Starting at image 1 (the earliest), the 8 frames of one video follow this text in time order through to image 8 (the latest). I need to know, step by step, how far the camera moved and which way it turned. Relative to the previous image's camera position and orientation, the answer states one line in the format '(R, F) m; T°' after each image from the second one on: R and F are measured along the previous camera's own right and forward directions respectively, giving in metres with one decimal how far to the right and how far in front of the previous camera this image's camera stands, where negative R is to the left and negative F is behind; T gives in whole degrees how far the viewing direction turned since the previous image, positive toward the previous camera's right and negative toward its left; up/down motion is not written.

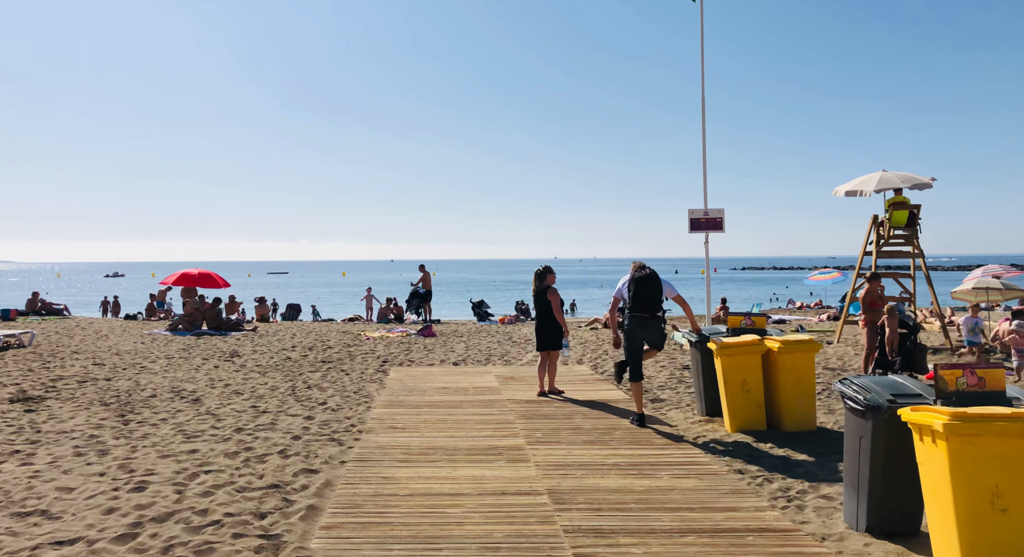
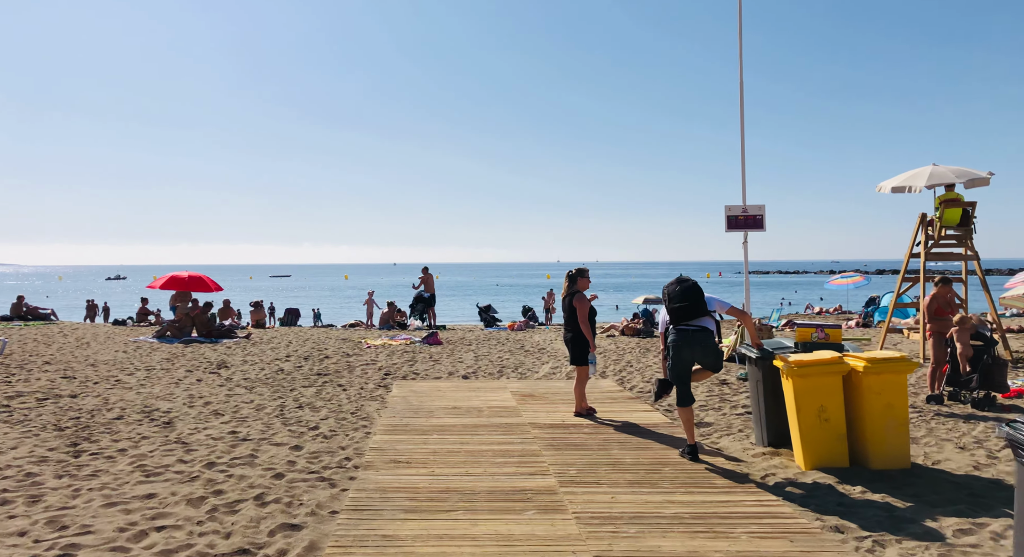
(-0.2, +1.1) m; 0°
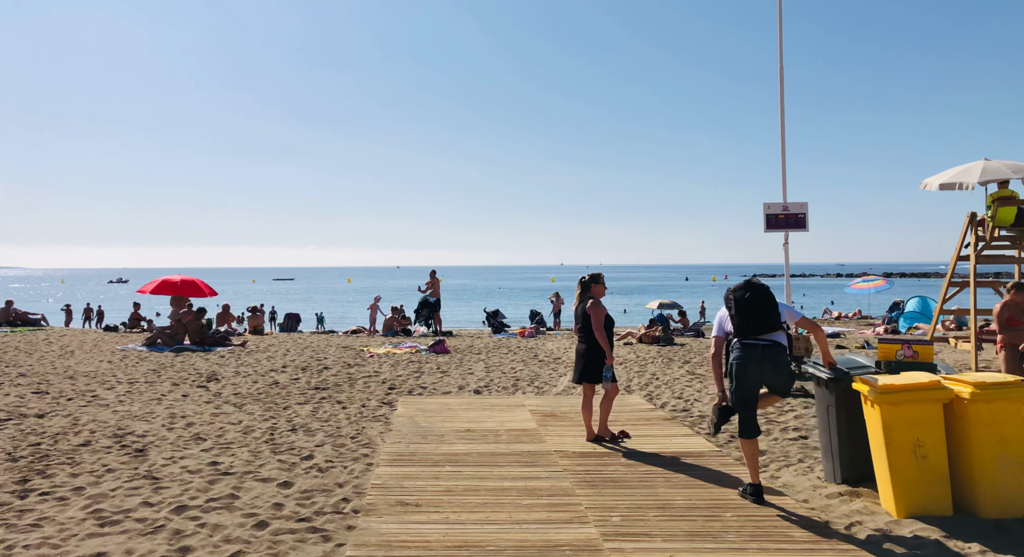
(-0.2, +0.9) m; 0°
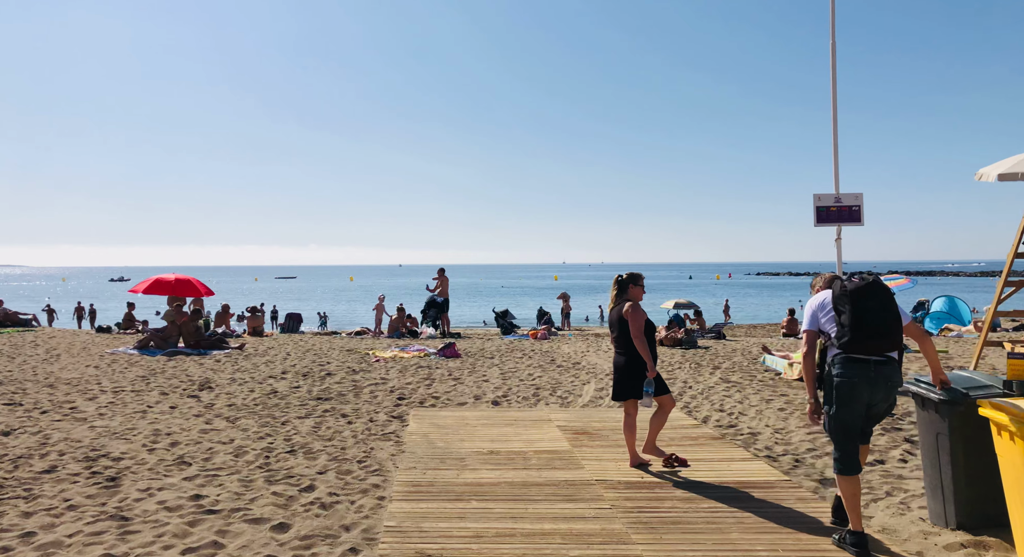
(-0.2, +0.9) m; 0°
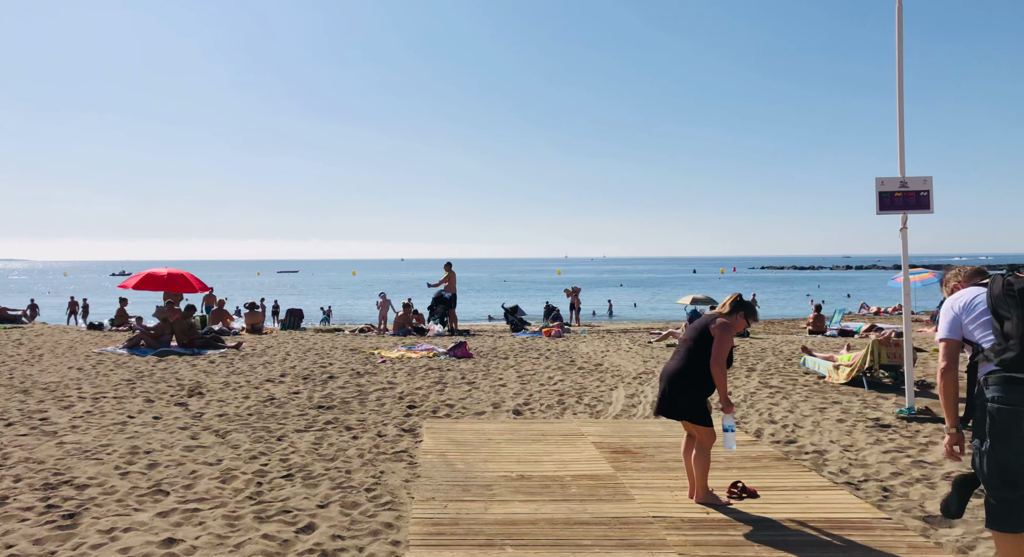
(-0.2, +0.9) m; 0°
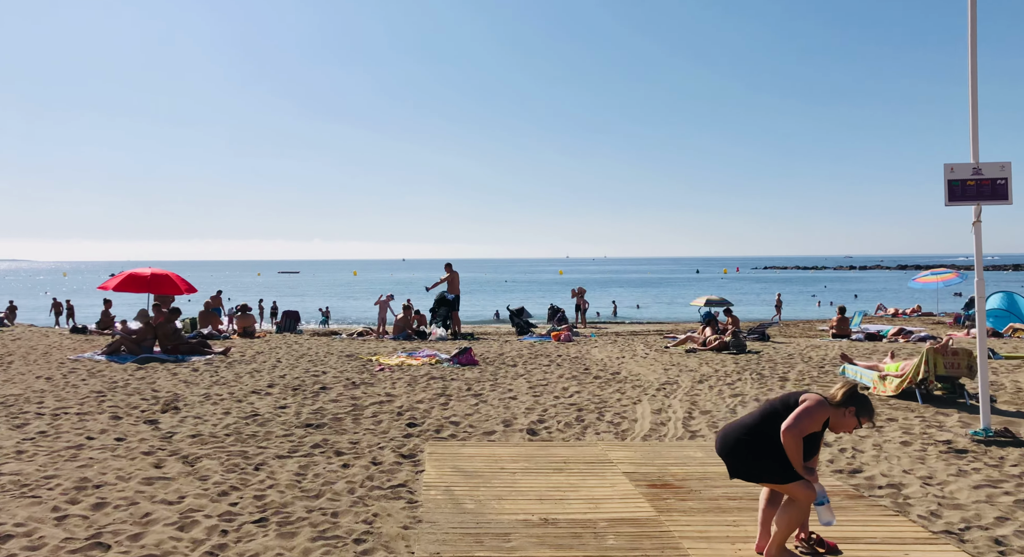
(-0.1, +0.9) m; 0°
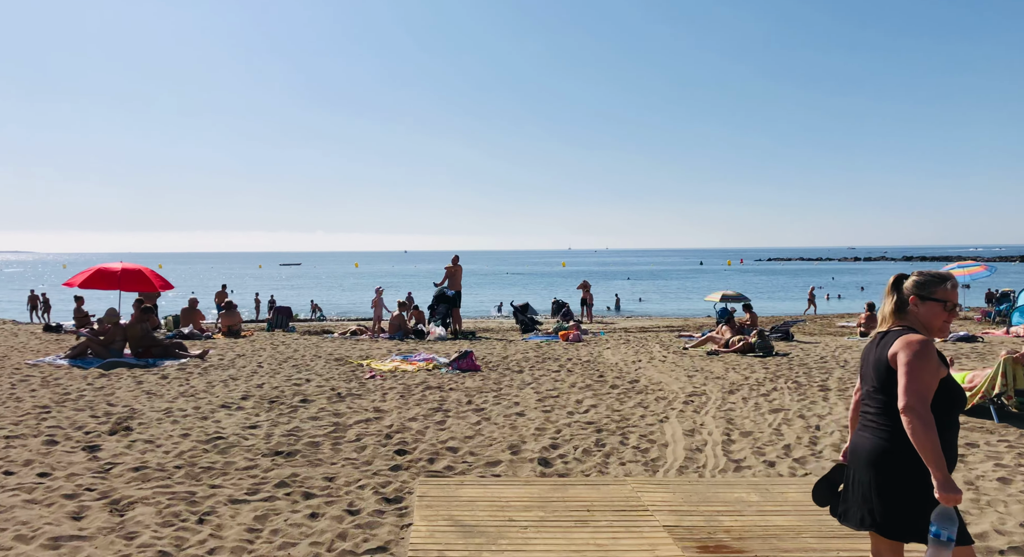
(-0.1, +1.2) m; 0°
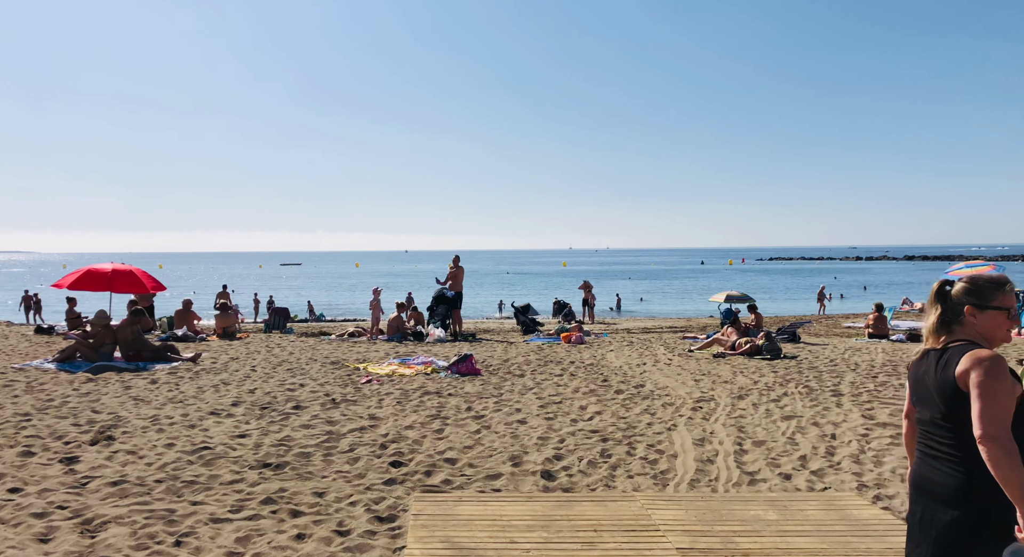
(0.0, +0.3) m; 0°
